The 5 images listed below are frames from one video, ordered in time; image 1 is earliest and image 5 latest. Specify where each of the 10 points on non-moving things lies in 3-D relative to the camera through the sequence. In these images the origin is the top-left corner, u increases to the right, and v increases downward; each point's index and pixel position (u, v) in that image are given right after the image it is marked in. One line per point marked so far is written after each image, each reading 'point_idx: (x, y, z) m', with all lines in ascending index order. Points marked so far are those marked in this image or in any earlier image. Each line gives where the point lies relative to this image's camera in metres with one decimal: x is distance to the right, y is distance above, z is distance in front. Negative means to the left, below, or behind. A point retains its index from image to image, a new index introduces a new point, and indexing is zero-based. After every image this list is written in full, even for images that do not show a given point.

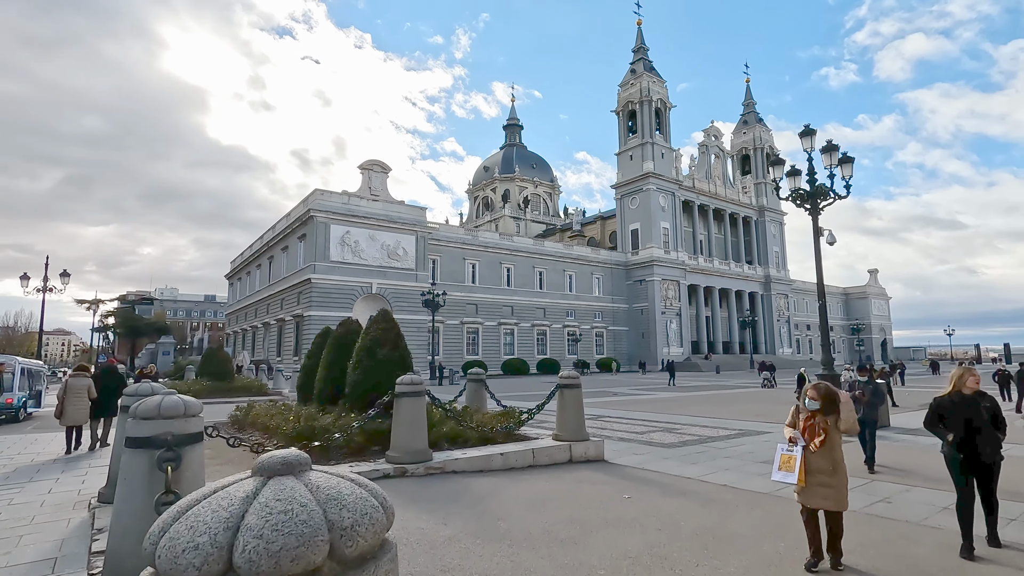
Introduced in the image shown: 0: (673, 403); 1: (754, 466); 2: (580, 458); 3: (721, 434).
0: (+5.7, -4.1, +18.9) m
1: (+3.4, -2.5, +7.5) m
2: (+1.0, -2.5, +7.9) m
3: (+4.2, -3.0, +10.7) m
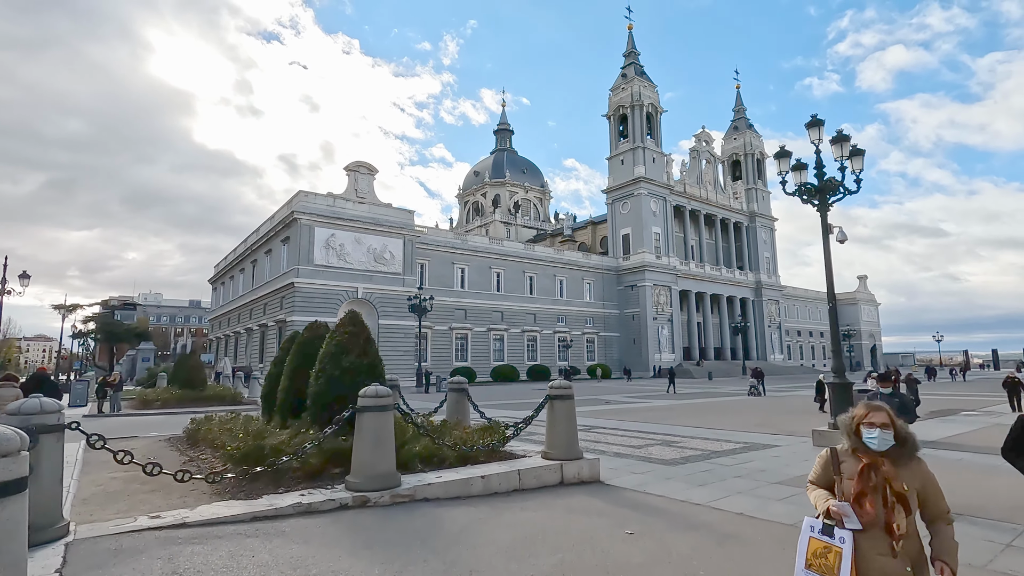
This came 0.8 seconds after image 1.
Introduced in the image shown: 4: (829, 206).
0: (+5.3, -4.2, +18.1) m
1: (+3.2, -2.5, +6.7) m
2: (+0.8, -2.5, +6.9) m
3: (+3.9, -3.0, +9.8) m
4: (+6.5, +1.7, +10.8) m
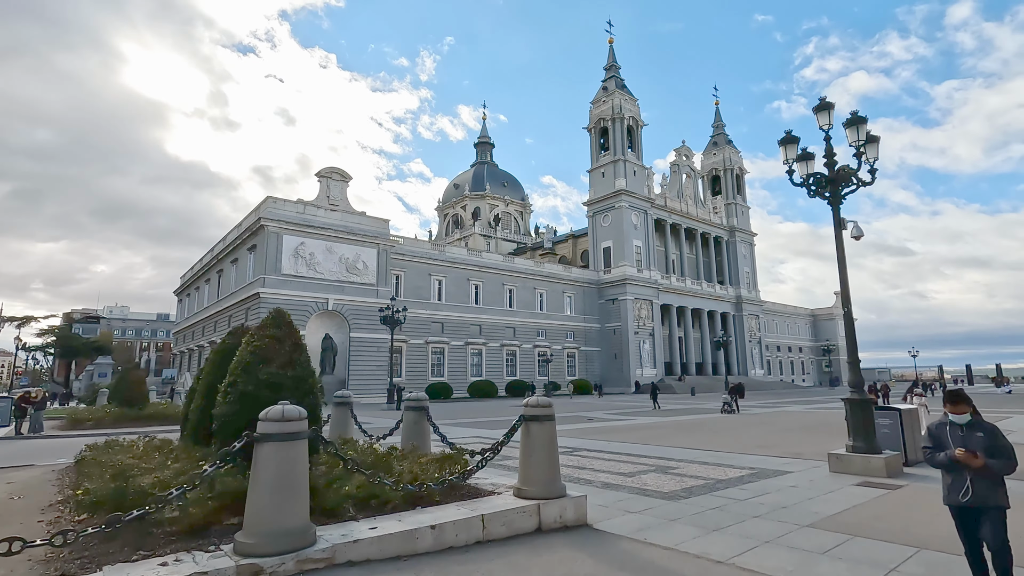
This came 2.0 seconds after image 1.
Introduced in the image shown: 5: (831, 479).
0: (+4.5, -4.5, +16.7) m
1: (+2.9, -2.4, +5.2) m
2: (+0.4, -2.4, +5.4) m
3: (+3.5, -3.0, +8.4) m
4: (+6.0, +1.6, +9.6) m
5: (+4.9, -2.9, +8.1) m
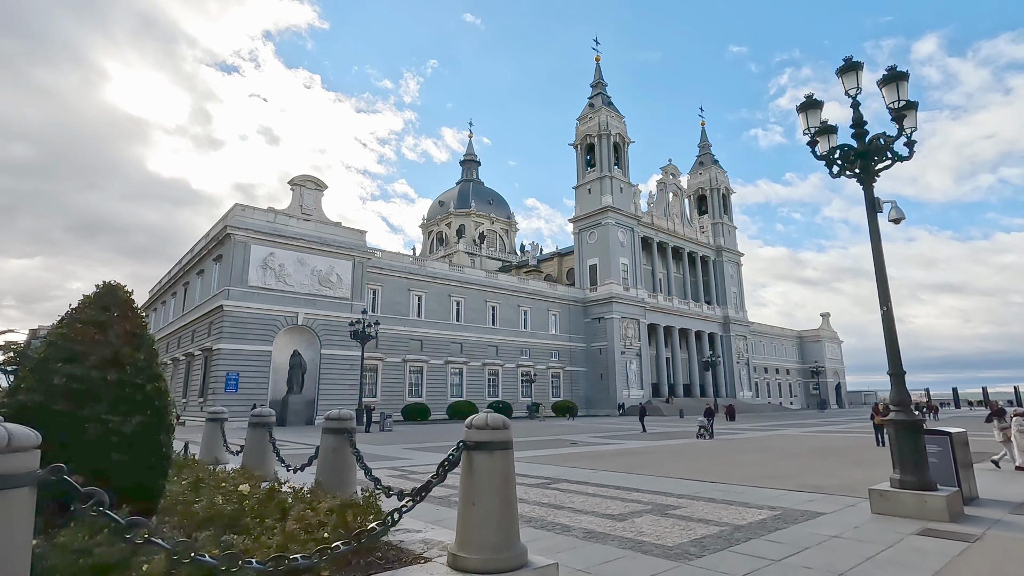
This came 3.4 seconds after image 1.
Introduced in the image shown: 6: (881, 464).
0: (+3.8, -4.7, +14.7) m
1: (+2.4, -2.2, +3.3) m
2: (-0.1, -2.1, +3.5) m
3: (+2.9, -2.8, +6.5) m
4: (+5.4, +1.7, +7.9) m
5: (+4.4, -2.8, +6.3) m
6: (+8.5, -4.1, +12.2) m
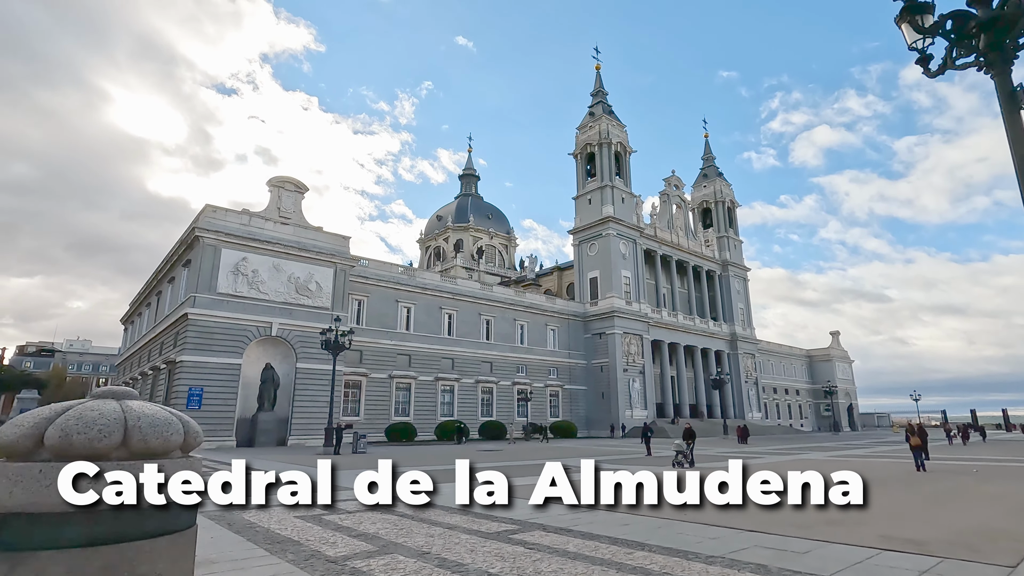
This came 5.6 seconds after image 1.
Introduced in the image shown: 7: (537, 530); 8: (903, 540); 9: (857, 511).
0: (+3.1, -4.4, +11.6) m
1: (+1.7, -1.4, +0.4) m
2: (-0.7, -1.4, +0.5) m
3: (+2.2, -2.2, +3.5) m
4: (+4.8, +2.2, +5.1) m
5: (+3.7, -2.2, +3.3) m
6: (+7.8, -3.7, +9.2) m
7: (+0.4, -3.1, +6.9) m
8: (+4.6, -3.0, +6.3) m
9: (+5.4, -3.5, +8.4) m
